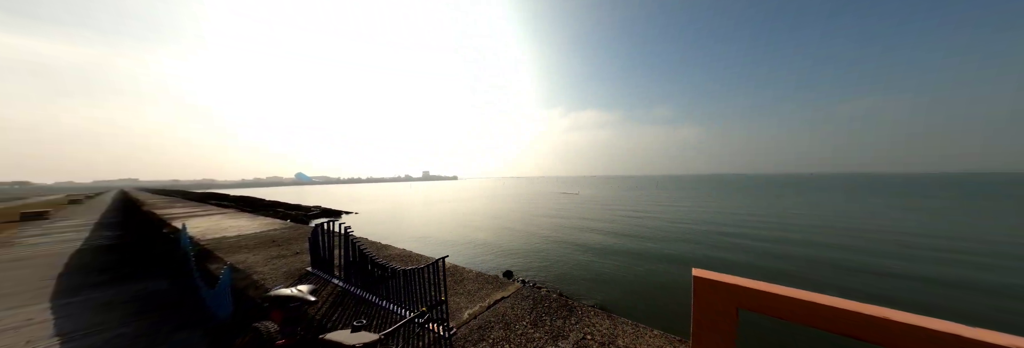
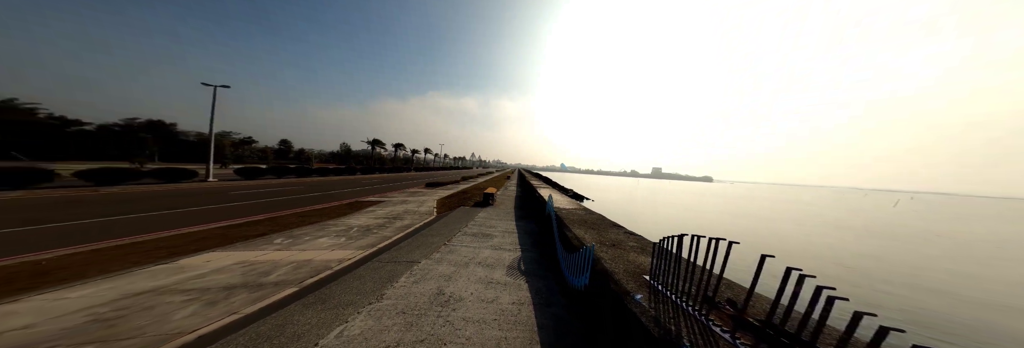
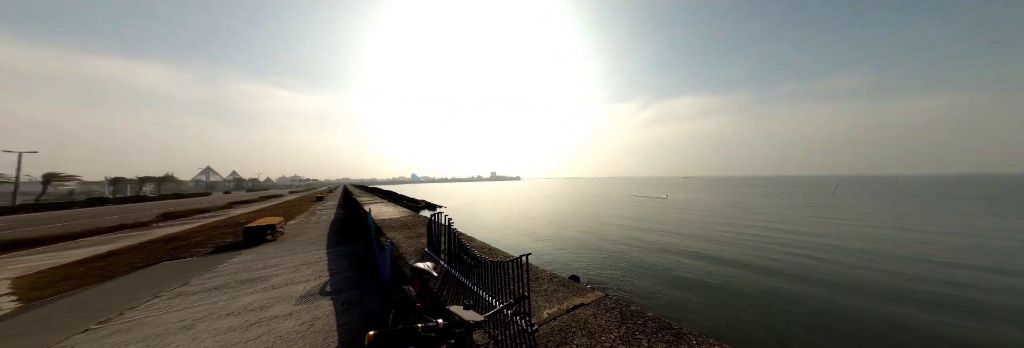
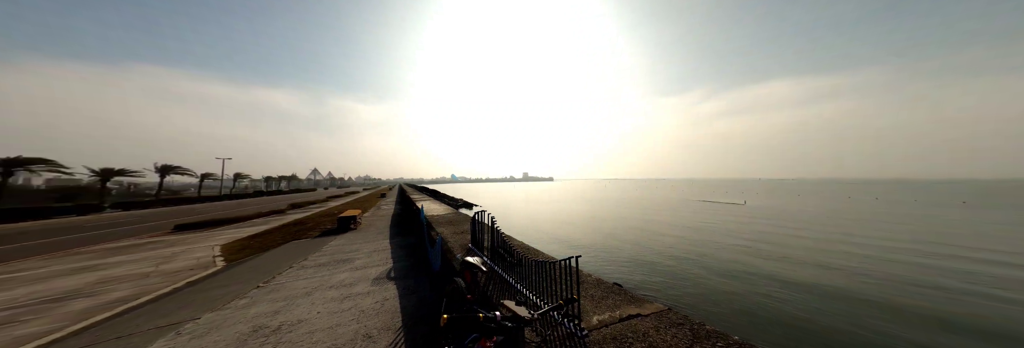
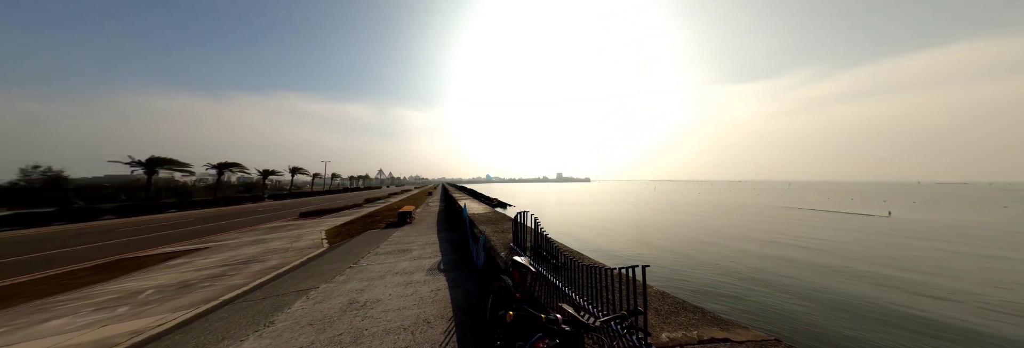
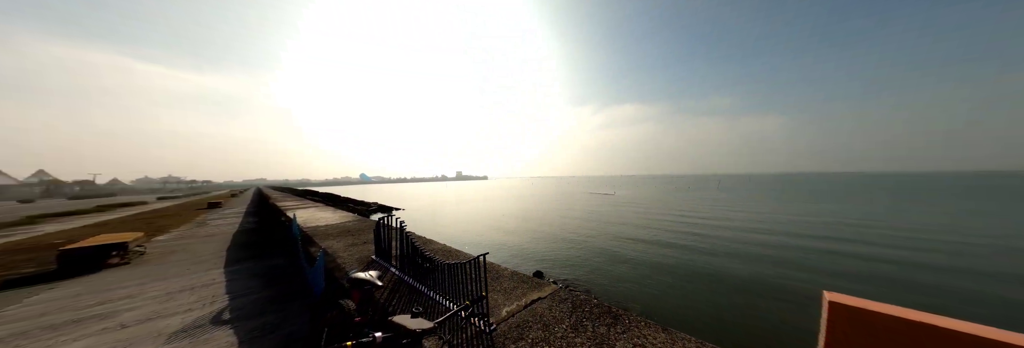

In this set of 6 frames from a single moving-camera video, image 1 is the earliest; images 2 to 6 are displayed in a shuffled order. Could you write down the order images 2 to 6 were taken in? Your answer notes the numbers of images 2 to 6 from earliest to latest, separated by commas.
6, 3, 4, 5, 2
